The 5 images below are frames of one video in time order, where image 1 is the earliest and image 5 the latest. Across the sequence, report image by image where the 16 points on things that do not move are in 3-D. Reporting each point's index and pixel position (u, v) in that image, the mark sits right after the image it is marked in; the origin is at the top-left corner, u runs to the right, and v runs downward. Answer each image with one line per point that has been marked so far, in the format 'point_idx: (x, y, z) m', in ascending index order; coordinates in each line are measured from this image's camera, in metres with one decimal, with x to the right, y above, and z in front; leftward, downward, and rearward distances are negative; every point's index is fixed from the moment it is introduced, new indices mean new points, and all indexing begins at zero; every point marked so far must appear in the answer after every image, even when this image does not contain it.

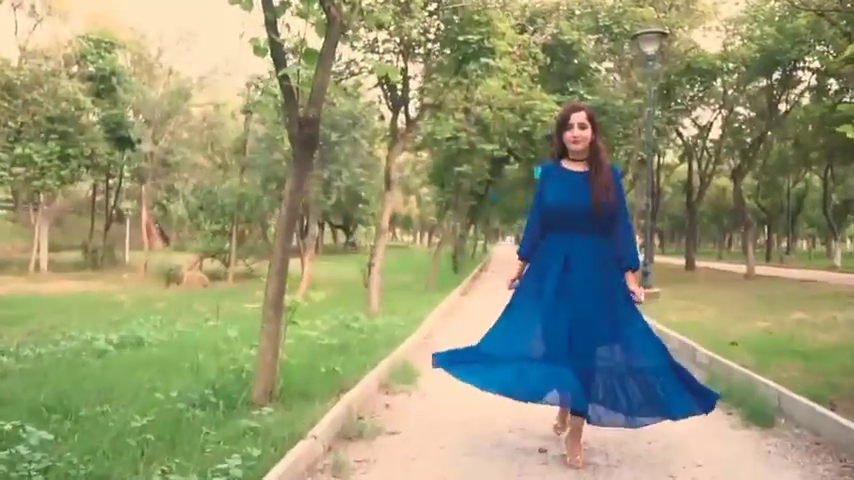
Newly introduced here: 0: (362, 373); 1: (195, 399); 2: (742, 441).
0: (-0.5, -1.1, +8.1) m
1: (-1.5, -1.1, +6.6) m
2: (+1.9, -1.2, +6.1) m
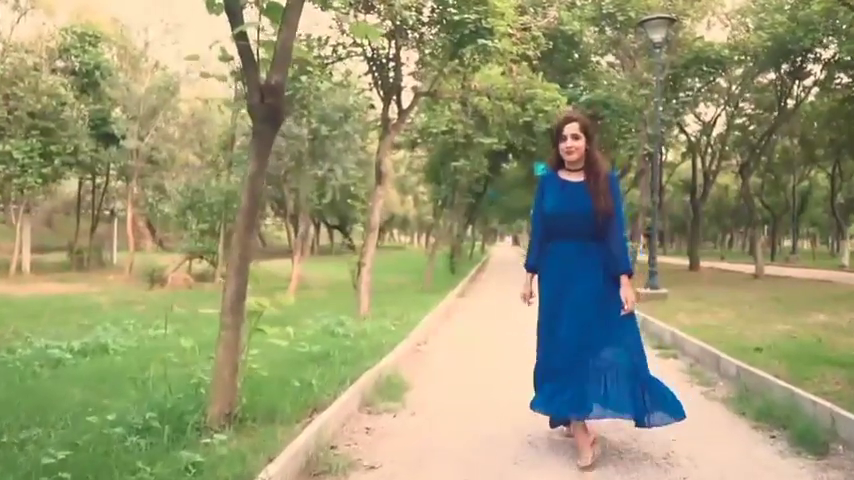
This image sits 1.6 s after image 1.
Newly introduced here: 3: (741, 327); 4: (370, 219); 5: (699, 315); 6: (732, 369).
0: (-0.6, -1.0, +7.0) m
1: (-1.6, -1.0, +5.5) m
2: (+1.9, -1.2, +5.1) m
3: (+4.2, -1.1, +13.1) m
4: (-0.8, +0.3, +14.9) m
5: (+4.2, -1.2, +15.2) m
6: (+2.6, -1.1, +8.3) m
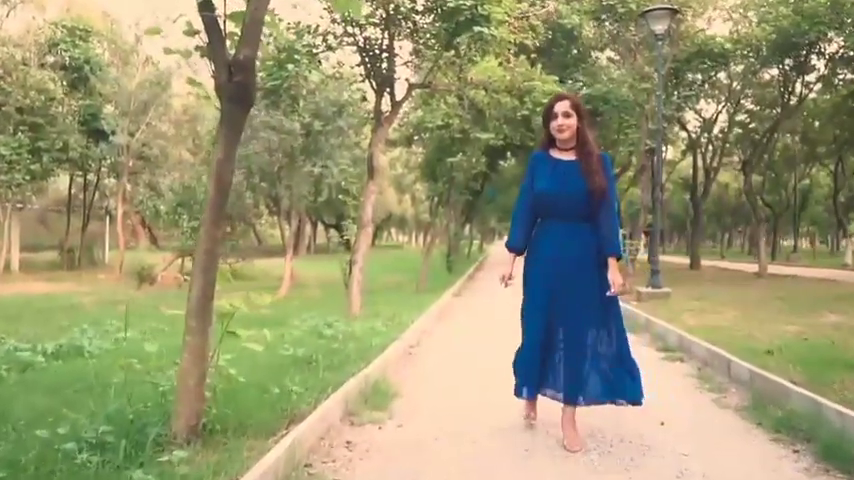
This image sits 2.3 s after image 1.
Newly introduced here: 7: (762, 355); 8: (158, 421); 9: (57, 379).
0: (-0.7, -1.0, +6.4) m
1: (-1.7, -1.0, +4.9) m
2: (+1.8, -1.2, +4.5) m
3: (+4.1, -1.1, +12.6) m
4: (-0.9, +0.4, +14.3) m
5: (+4.1, -1.1, +14.7) m
6: (+2.5, -1.1, +7.8) m
7: (+3.2, -1.1, +9.3) m
8: (-1.4, -1.0, +5.3) m
9: (-2.9, -1.1, +7.8) m
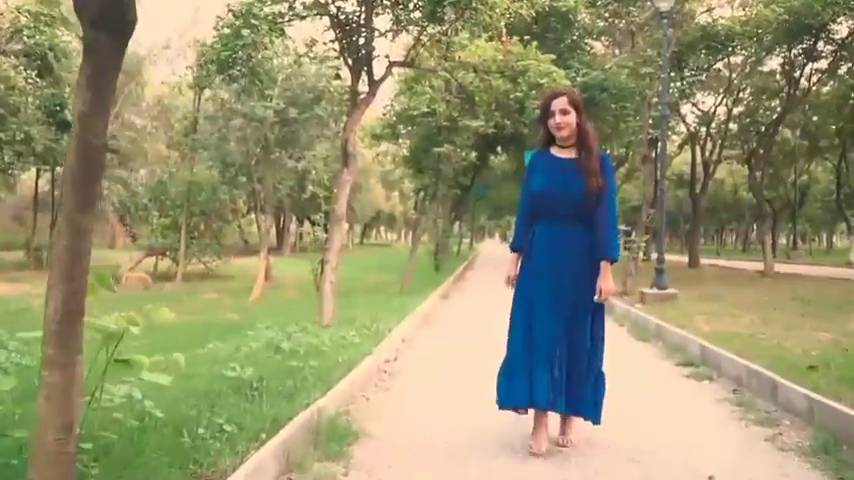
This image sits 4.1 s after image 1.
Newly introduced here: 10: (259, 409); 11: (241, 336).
0: (-0.8, -1.0, +4.8) m
1: (-1.8, -1.0, +3.3) m
2: (+1.7, -1.1, +2.9) m
3: (+3.9, -1.1, +11.0) m
4: (-1.1, +0.4, +12.7) m
5: (+3.9, -1.1, +13.1) m
6: (+2.3, -1.0, +6.2) m
7: (+3.0, -1.0, +7.8) m
8: (-1.6, -0.9, +3.7) m
9: (-3.1, -1.1, +6.2) m
10: (-1.0, -1.0, +5.6) m
11: (-1.9, -0.9, +10.1) m
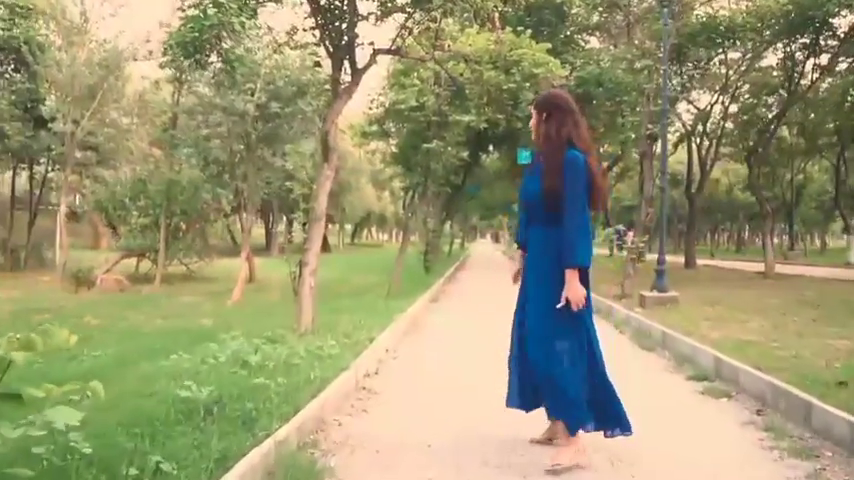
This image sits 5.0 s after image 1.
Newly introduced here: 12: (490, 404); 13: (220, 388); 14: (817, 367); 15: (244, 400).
0: (-0.9, -1.0, +3.9) m
1: (-1.9, -1.0, +2.4) m
2: (+1.6, -1.1, +2.1) m
3: (+3.7, -1.1, +10.2) m
4: (-1.3, +0.4, +11.8) m
5: (+3.7, -1.1, +12.3) m
6: (+2.2, -1.0, +5.4) m
7: (+2.9, -1.0, +6.9) m
8: (-1.7, -0.9, +2.8) m
9: (-3.2, -1.1, +5.3) m
10: (-1.1, -1.0, +4.8) m
11: (-2.0, -1.0, +9.2) m
12: (+0.4, -1.1, +6.1) m
13: (-1.3, -0.9, +6.3) m
14: (+3.3, -1.1, +8.2) m
15: (-1.1, -0.9, +5.9) m
